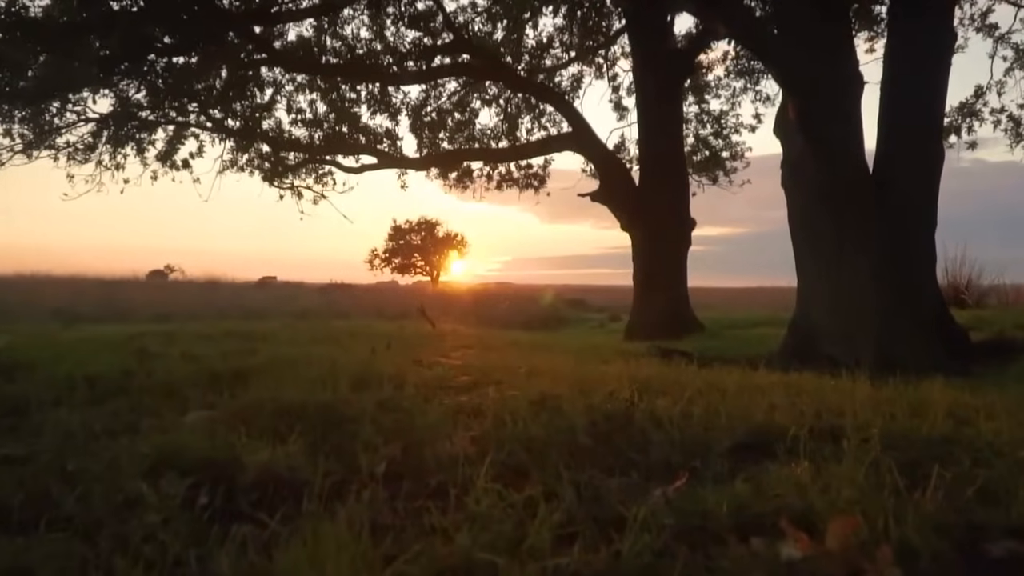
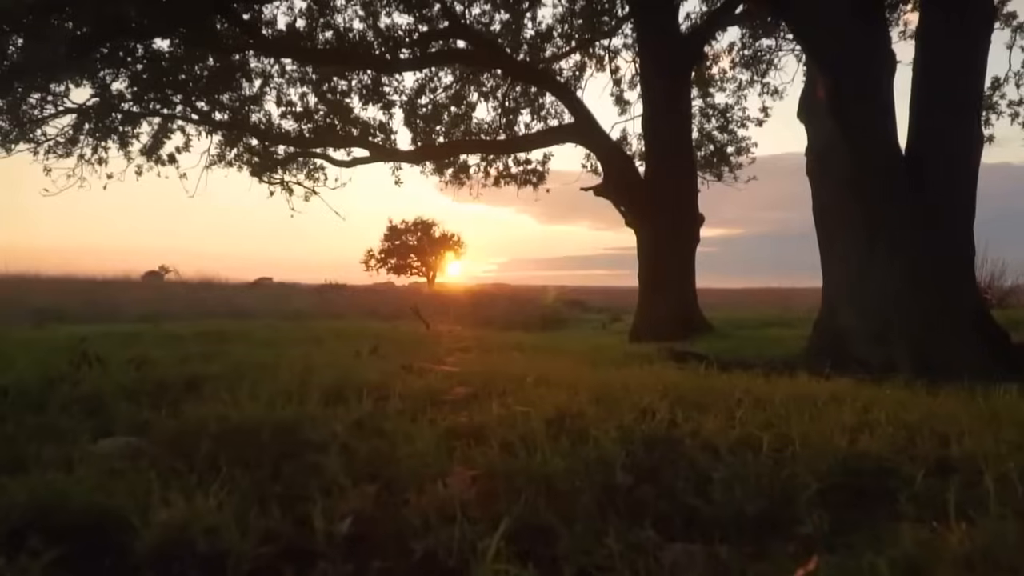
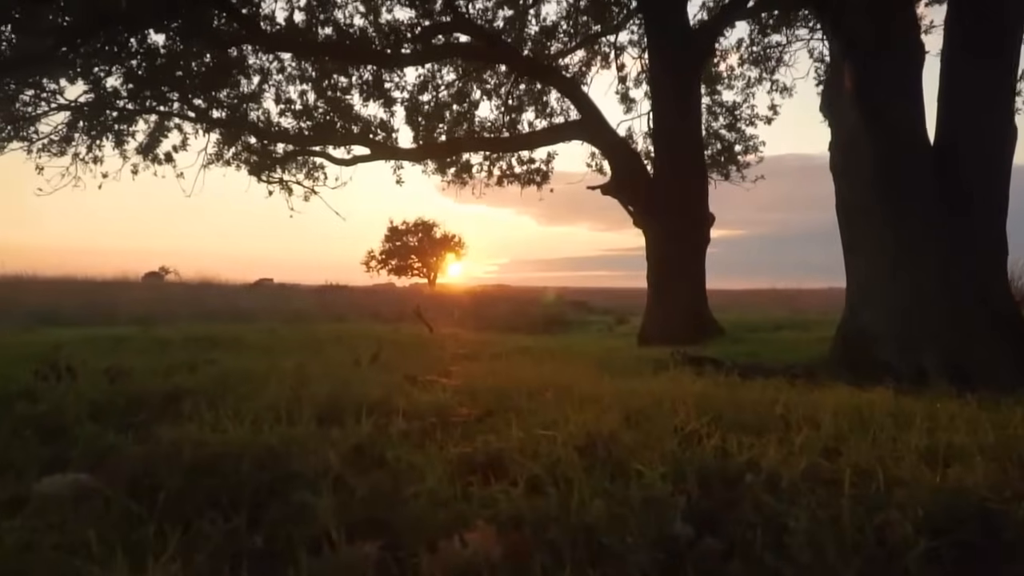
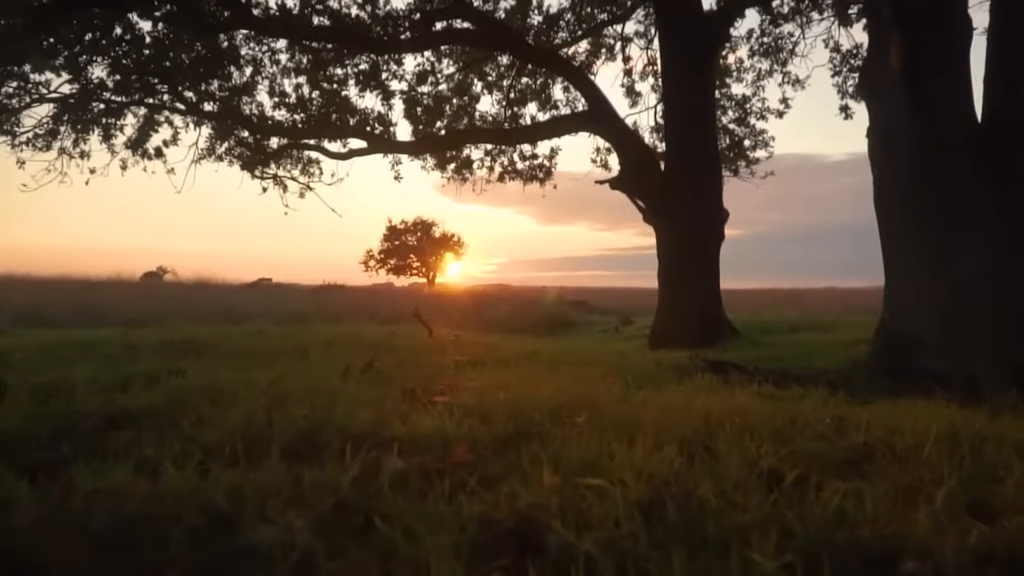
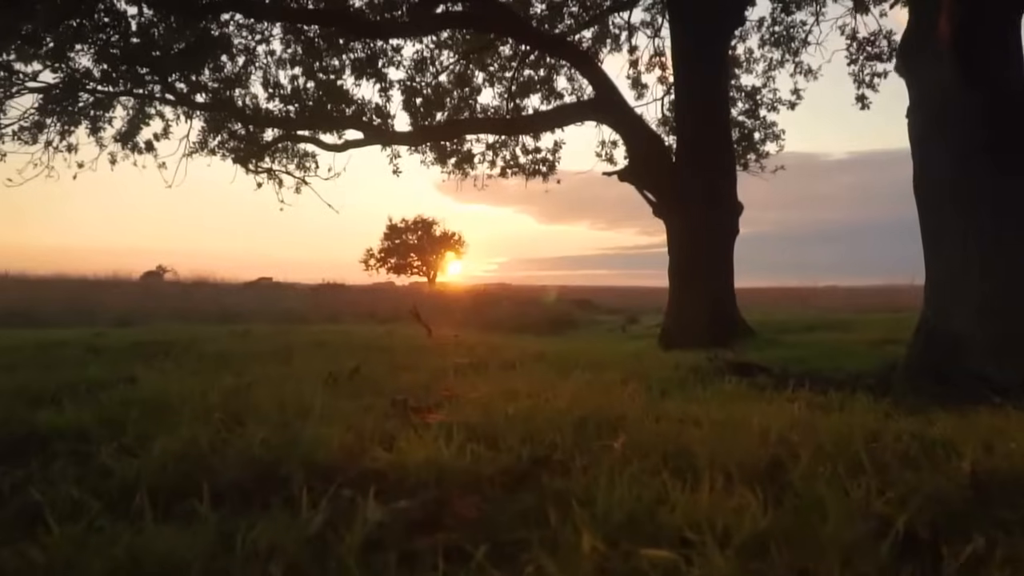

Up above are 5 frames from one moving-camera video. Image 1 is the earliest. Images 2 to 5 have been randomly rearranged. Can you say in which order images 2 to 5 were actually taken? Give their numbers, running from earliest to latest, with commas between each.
2, 3, 4, 5
